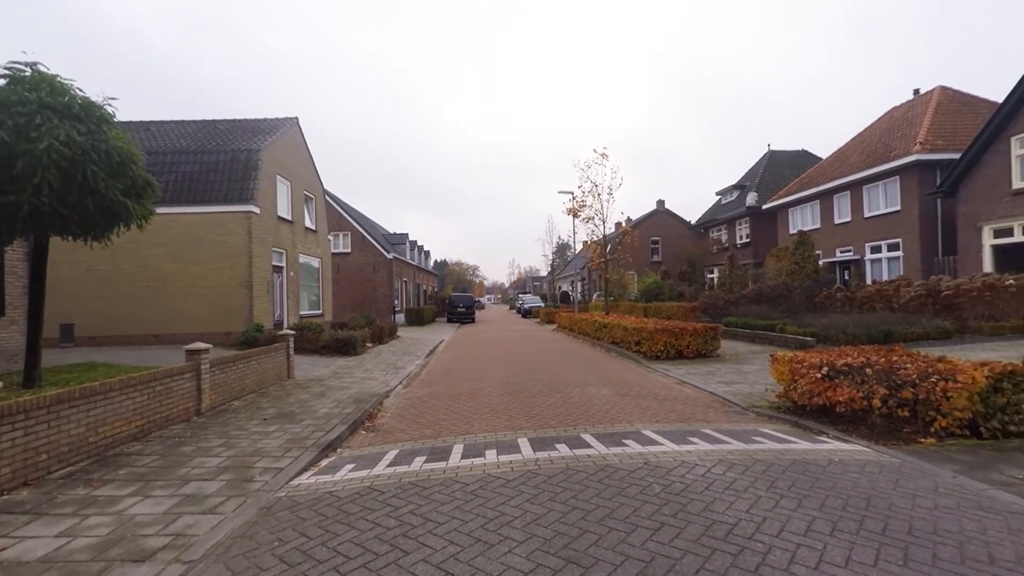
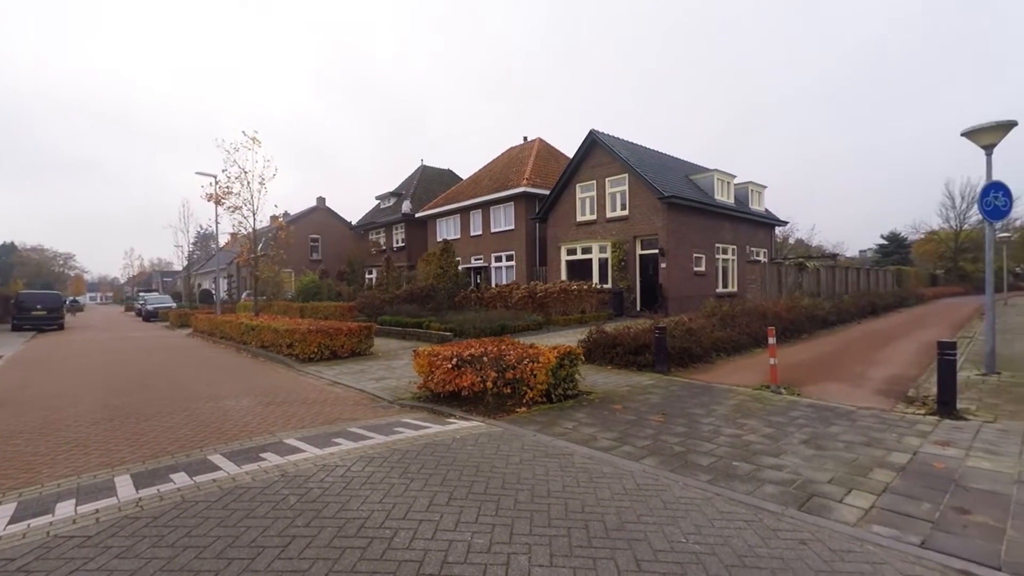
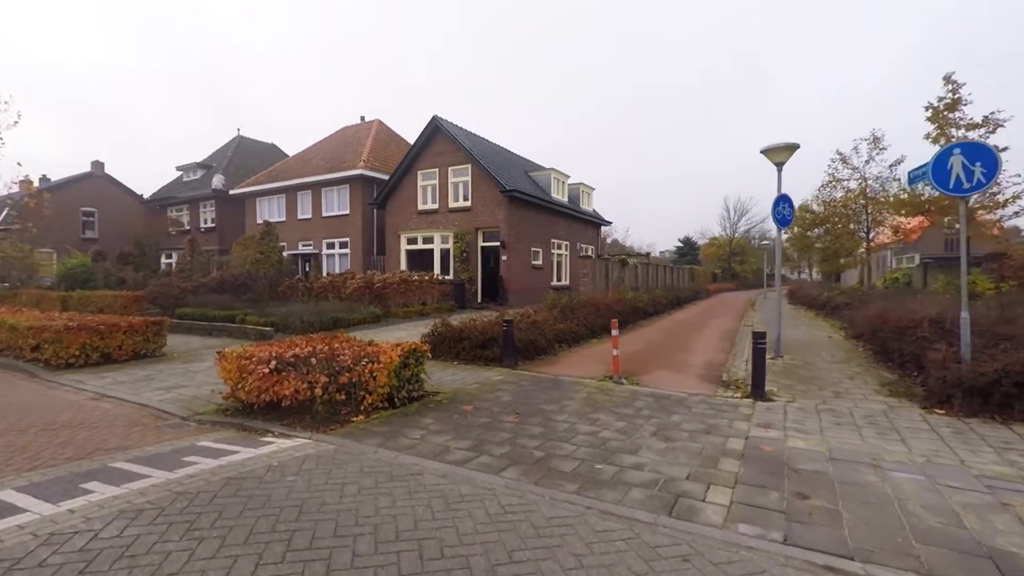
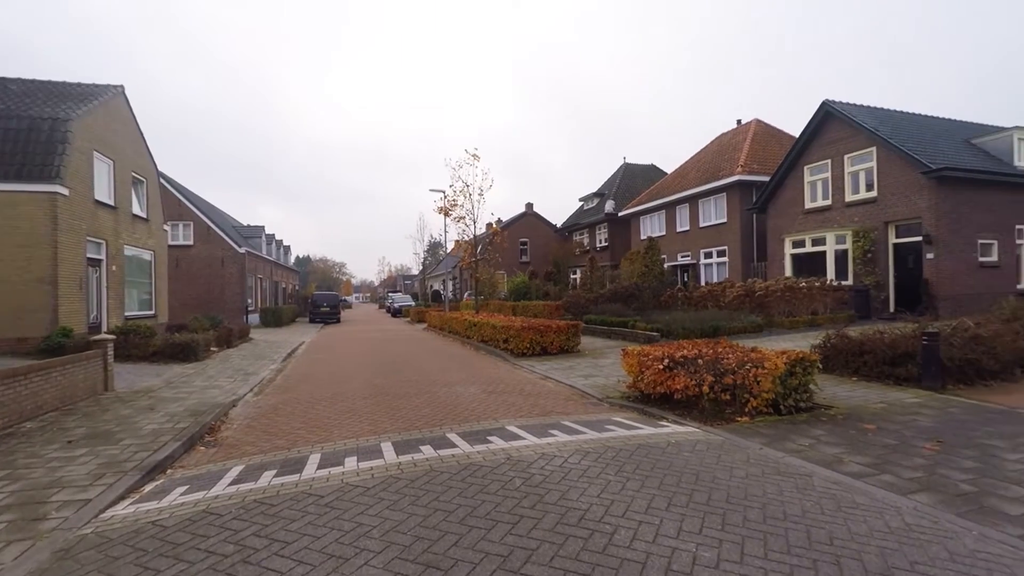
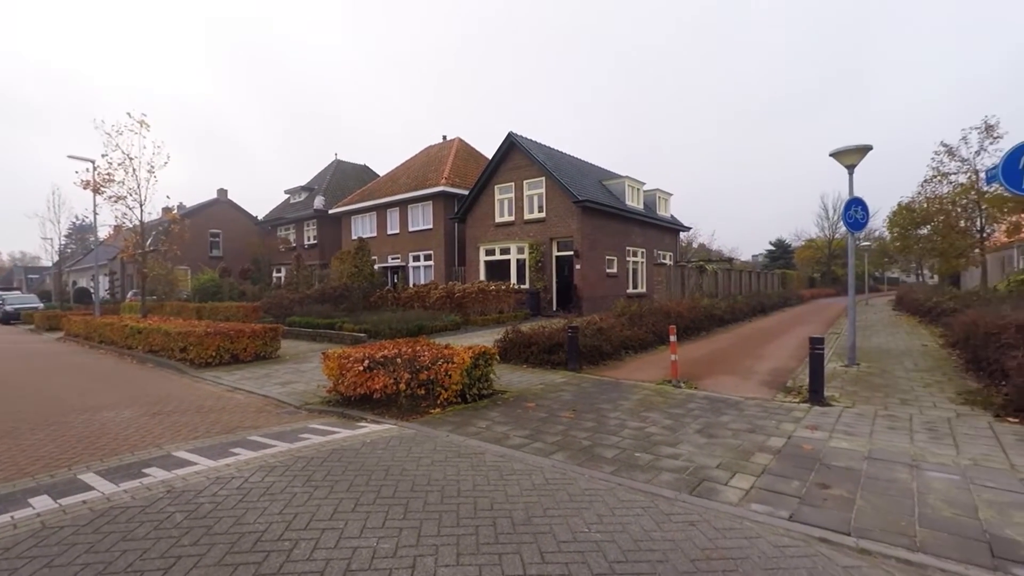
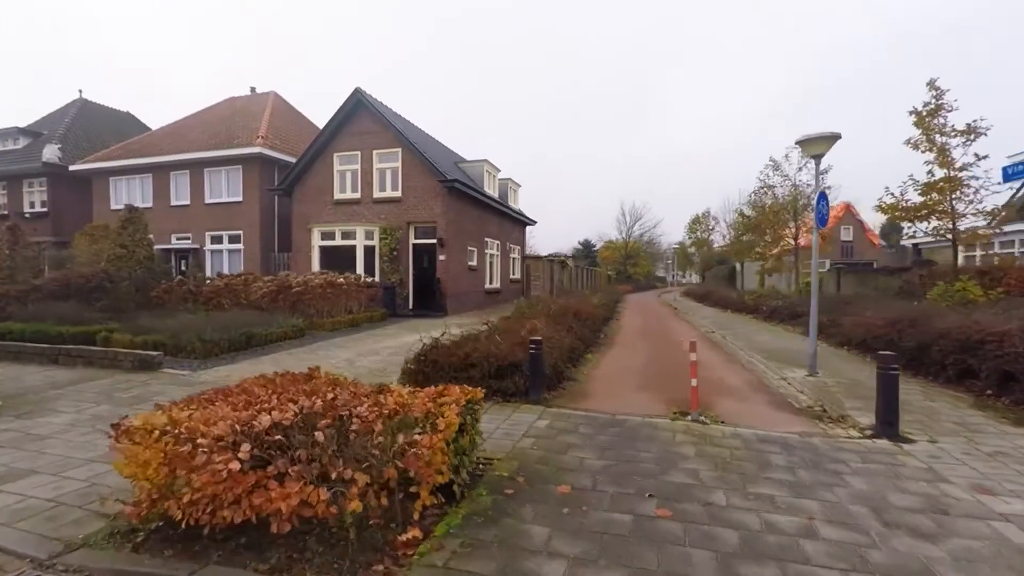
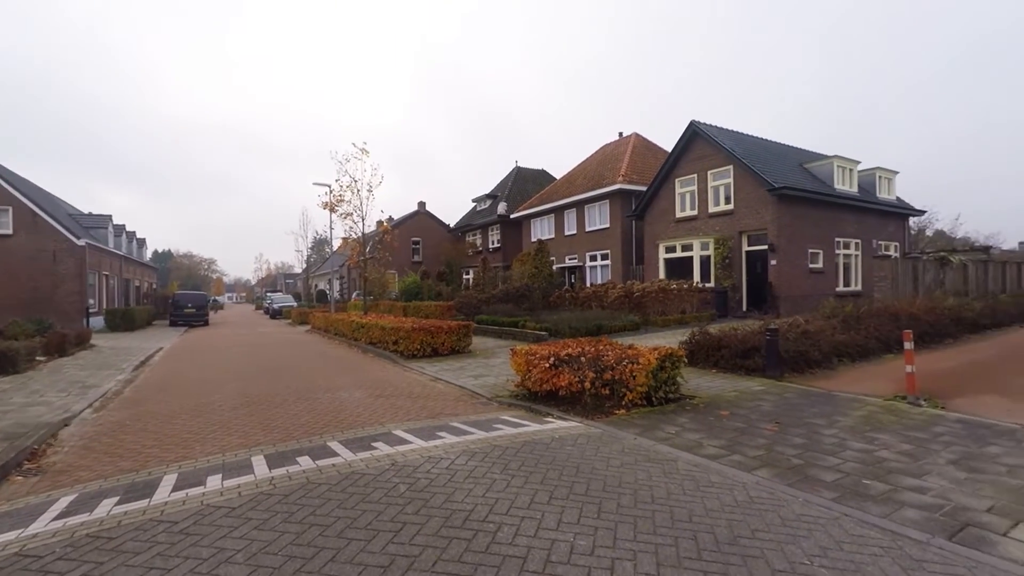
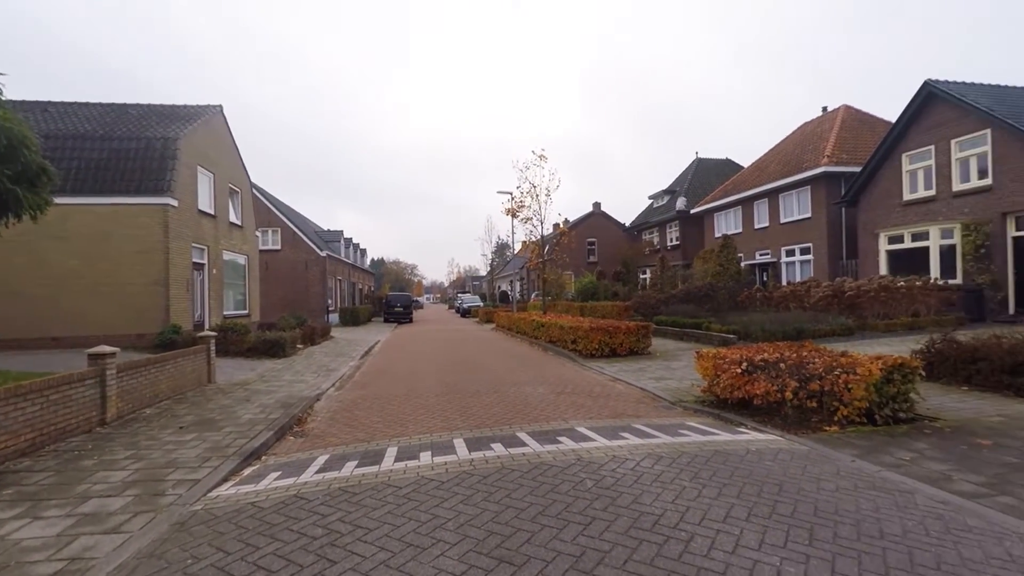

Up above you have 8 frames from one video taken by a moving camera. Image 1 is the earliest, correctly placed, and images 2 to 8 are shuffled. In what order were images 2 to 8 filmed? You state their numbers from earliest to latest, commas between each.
8, 4, 7, 2, 5, 3, 6
